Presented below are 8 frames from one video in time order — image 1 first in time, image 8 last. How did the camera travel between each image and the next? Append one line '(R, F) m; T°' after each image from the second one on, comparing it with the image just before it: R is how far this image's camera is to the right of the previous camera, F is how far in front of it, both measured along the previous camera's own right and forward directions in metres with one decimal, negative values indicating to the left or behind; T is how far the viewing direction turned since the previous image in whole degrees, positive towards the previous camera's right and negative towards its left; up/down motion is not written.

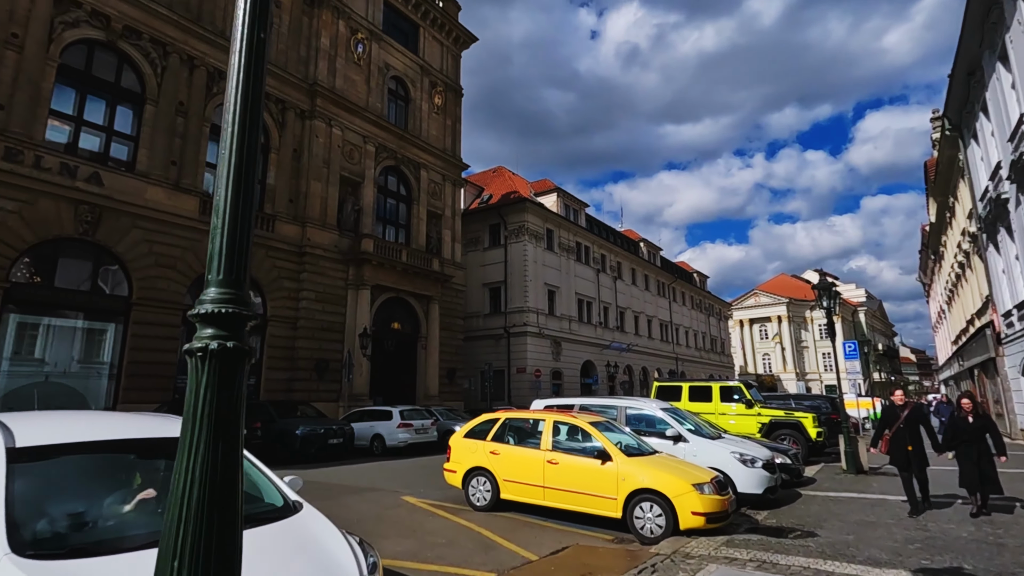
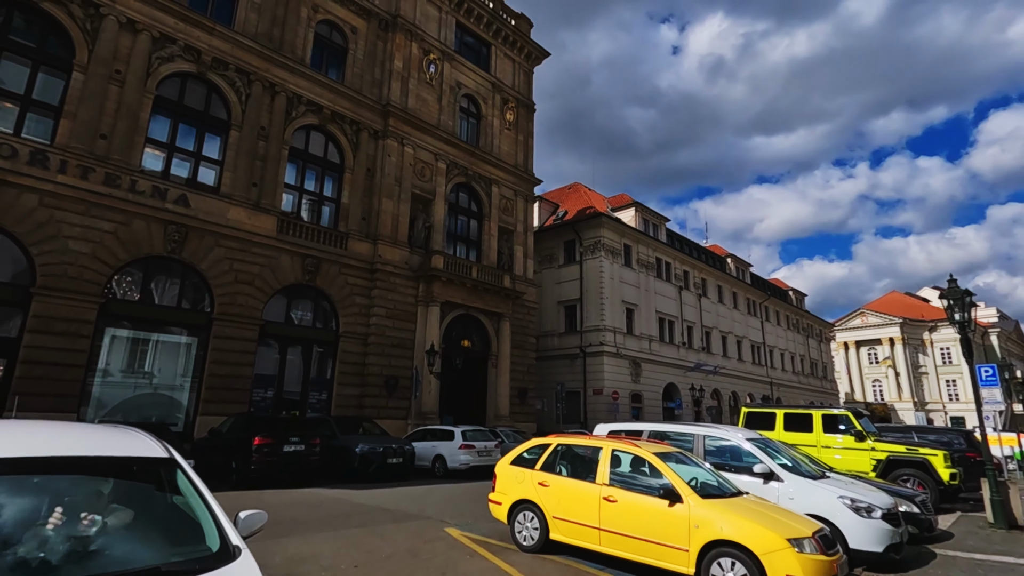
(+0.4, +1.0) m; -9°
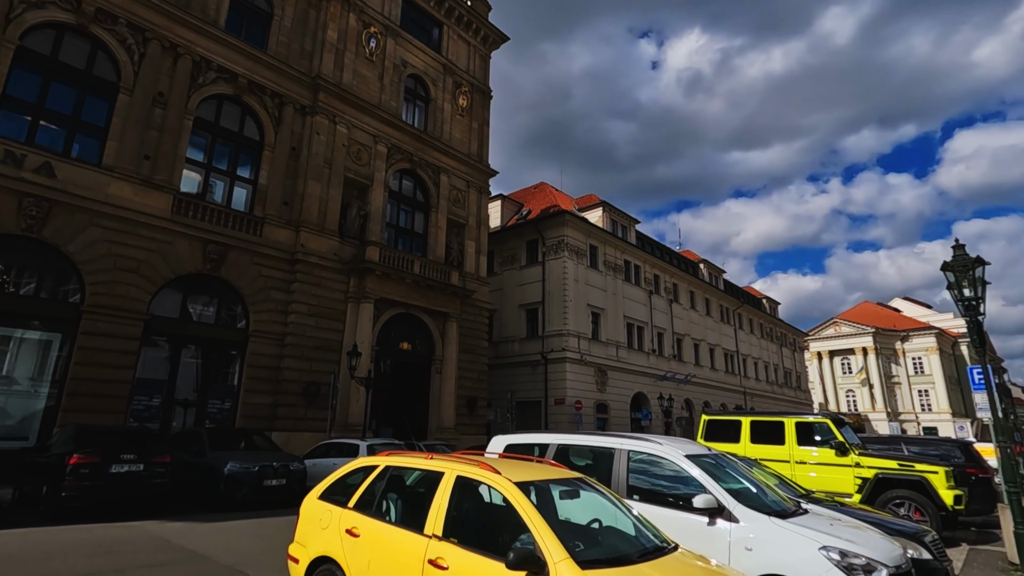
(+1.5, +2.5) m; +2°
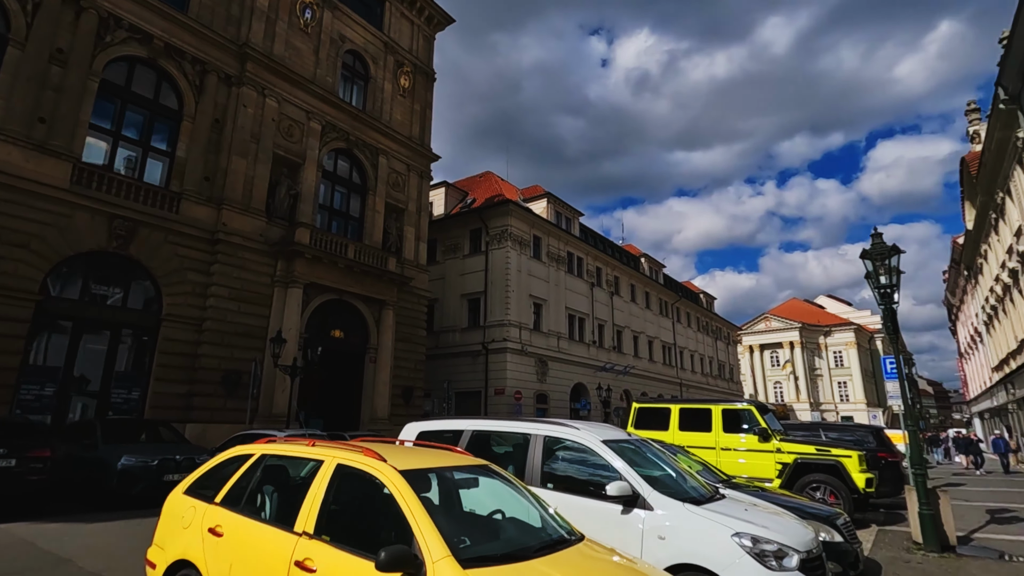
(+0.4, +0.4) m; +6°
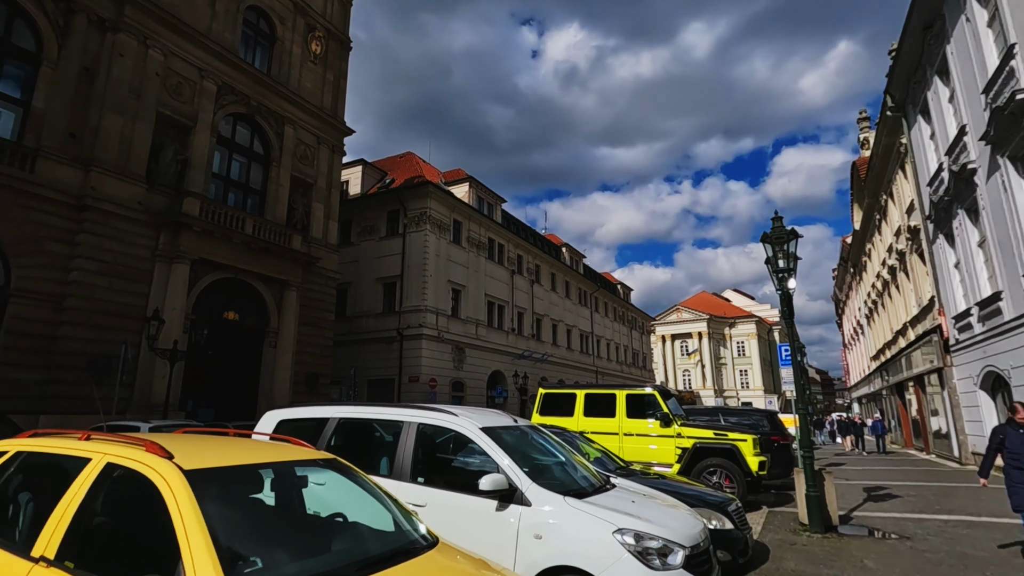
(+0.4, +0.6) m; +8°
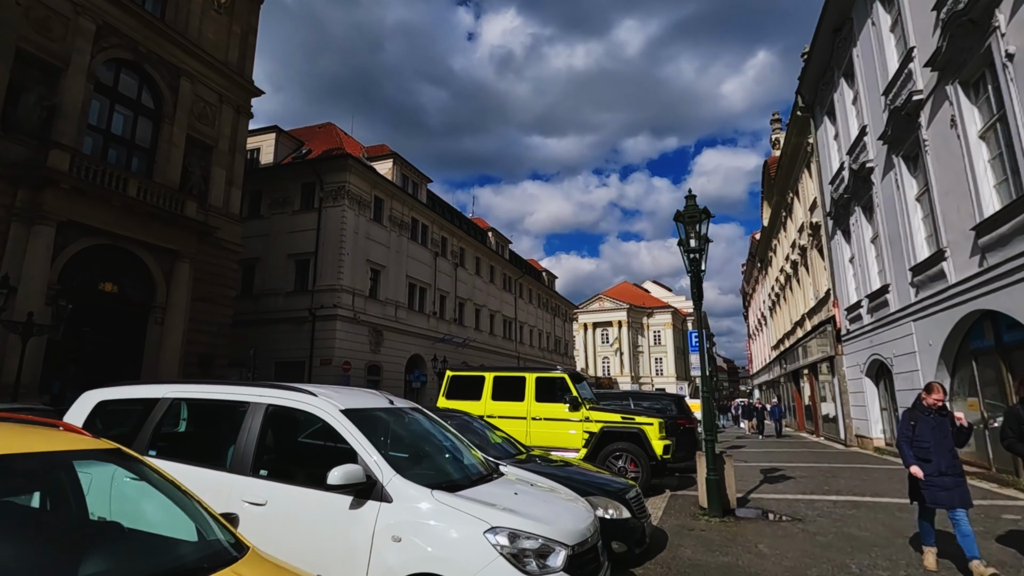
(+0.4, +0.6) m; +8°
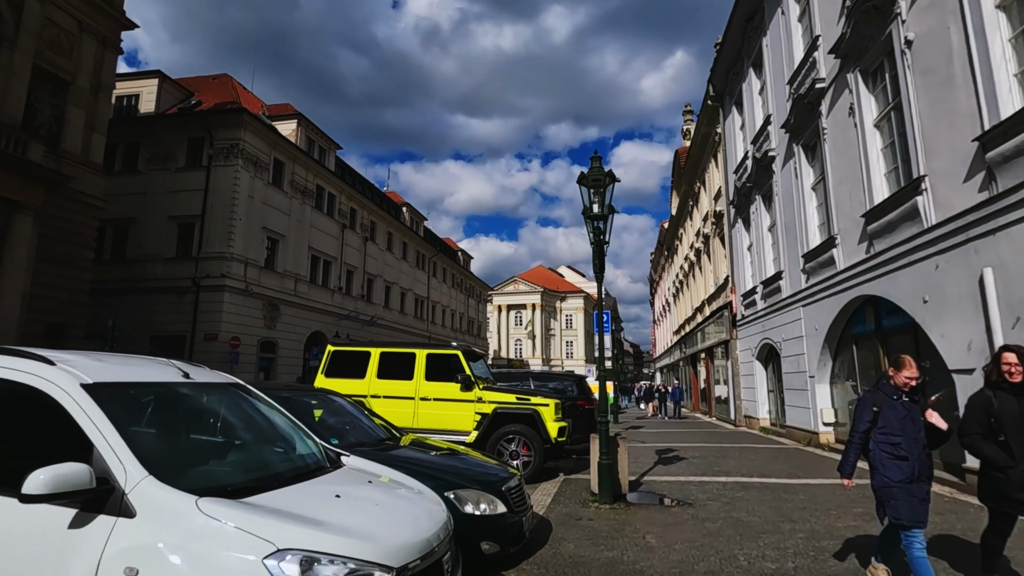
(+0.4, +0.8) m; +9°
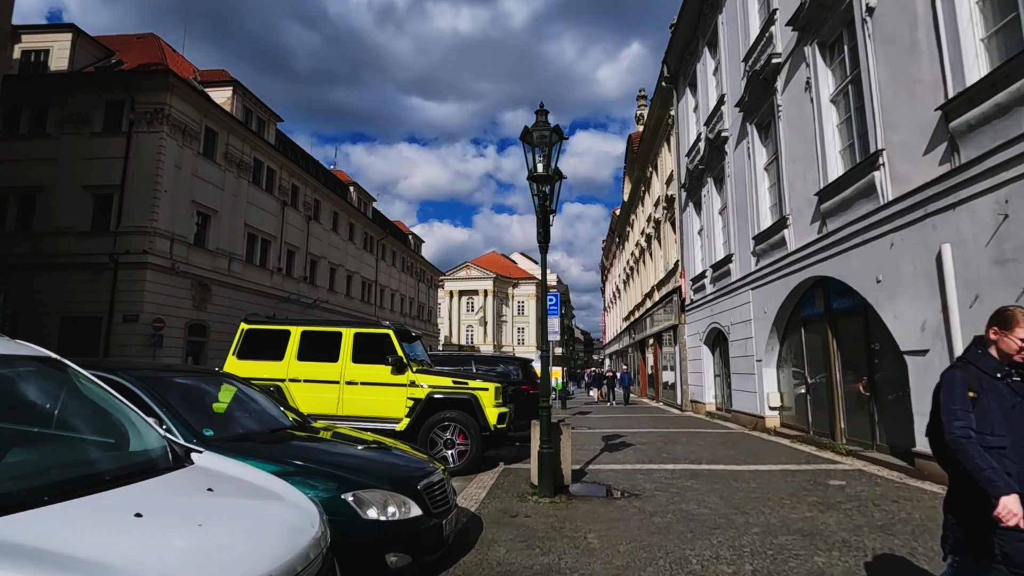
(+0.2, +0.8) m; +5°
